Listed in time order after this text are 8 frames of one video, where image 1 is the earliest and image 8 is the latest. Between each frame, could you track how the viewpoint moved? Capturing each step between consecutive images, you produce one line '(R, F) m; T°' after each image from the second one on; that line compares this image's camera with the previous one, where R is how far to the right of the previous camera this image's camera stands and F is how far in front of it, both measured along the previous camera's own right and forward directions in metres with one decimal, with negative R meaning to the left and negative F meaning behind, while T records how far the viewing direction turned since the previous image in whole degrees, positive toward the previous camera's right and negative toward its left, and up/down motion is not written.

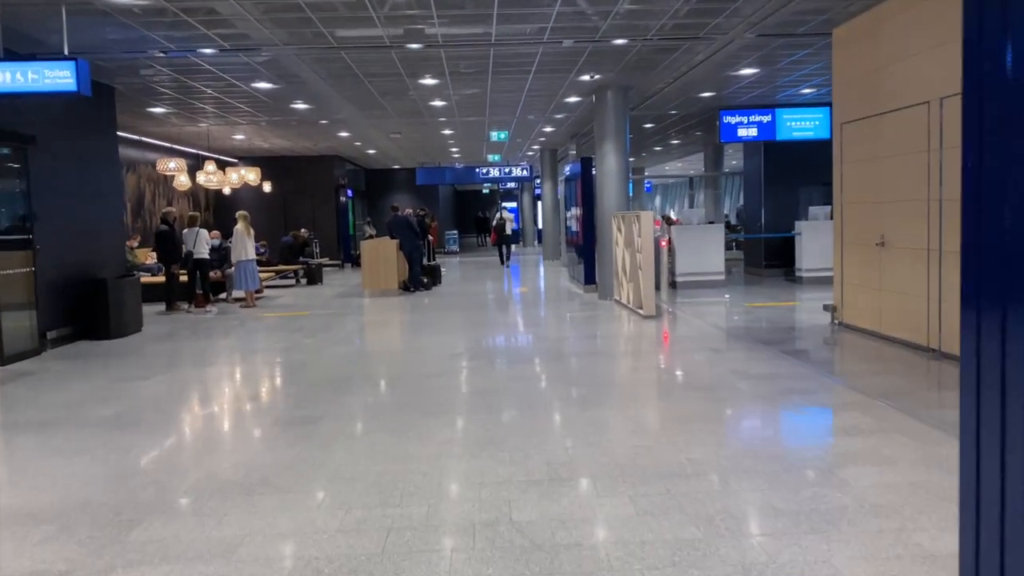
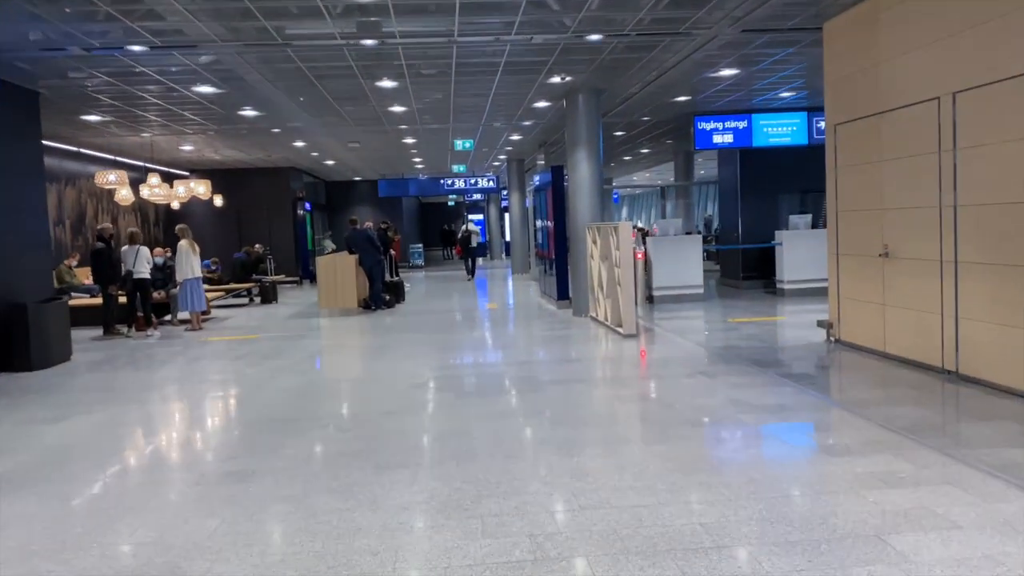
(0.0, +0.8) m; +2°
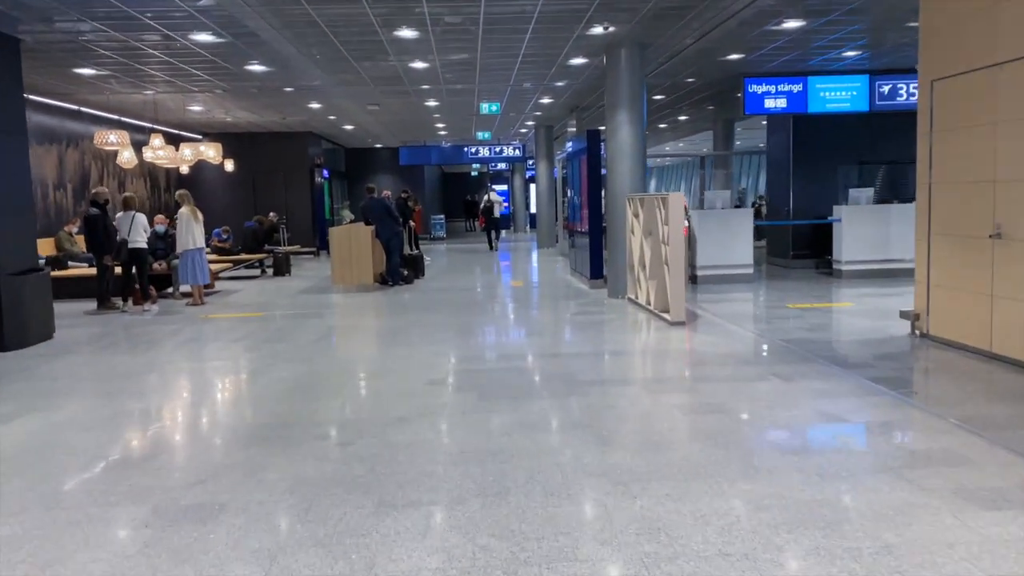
(-0.1, +1.0) m; -2°
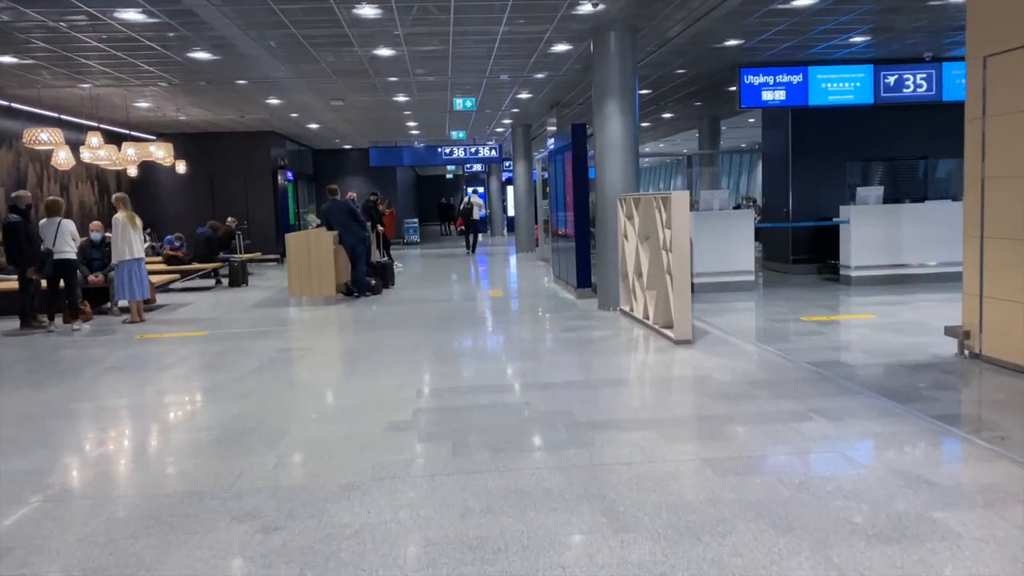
(0.0, +1.1) m; +2°
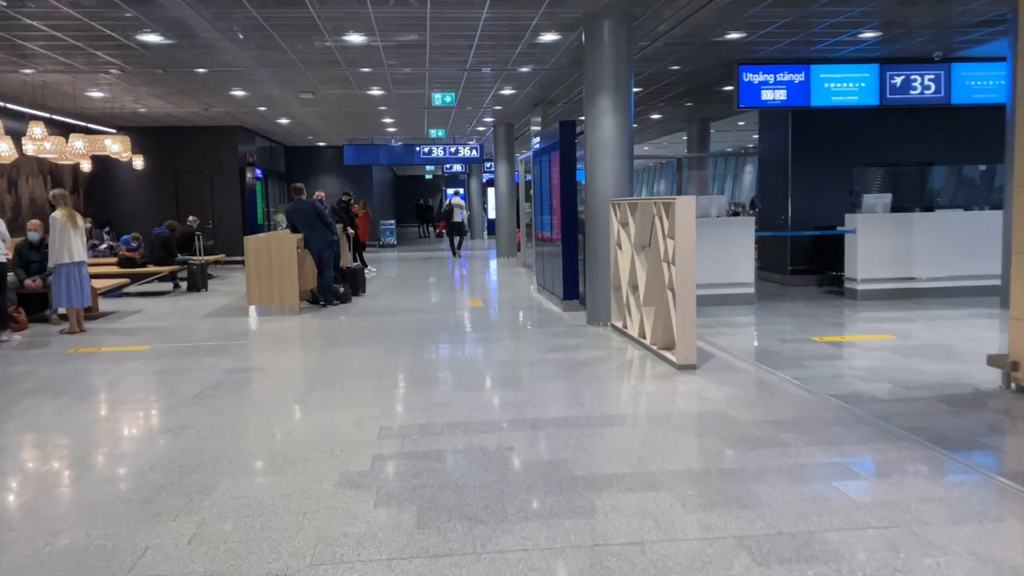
(0.0, +0.8) m; +1°
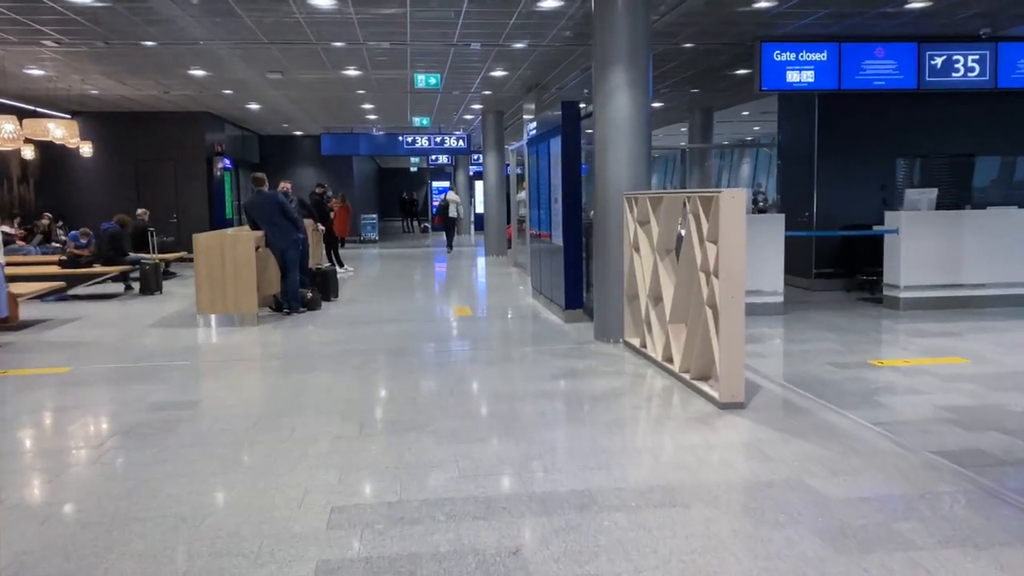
(-0.1, +1.2) m; +1°
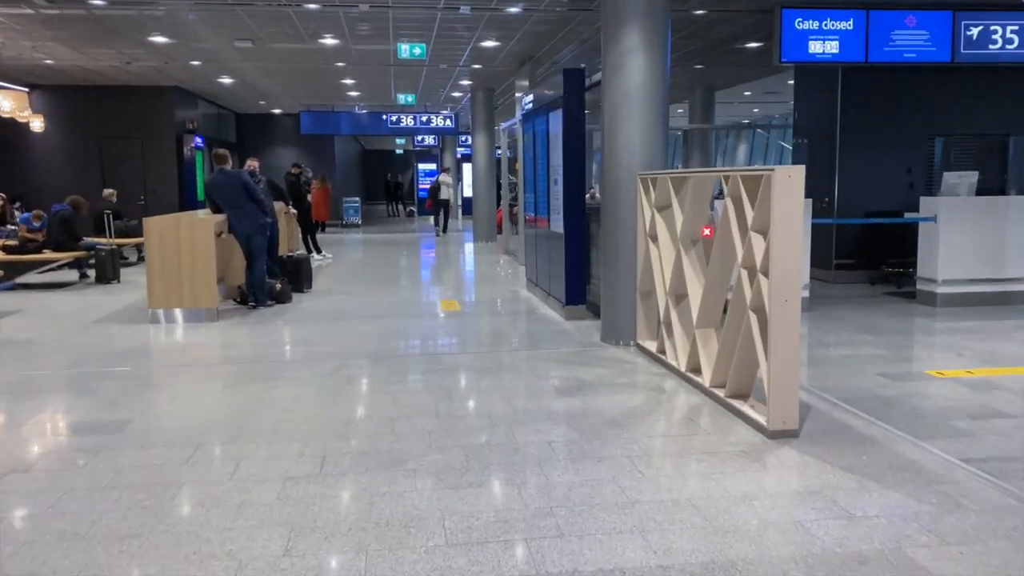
(-0.1, +0.9) m; +1°
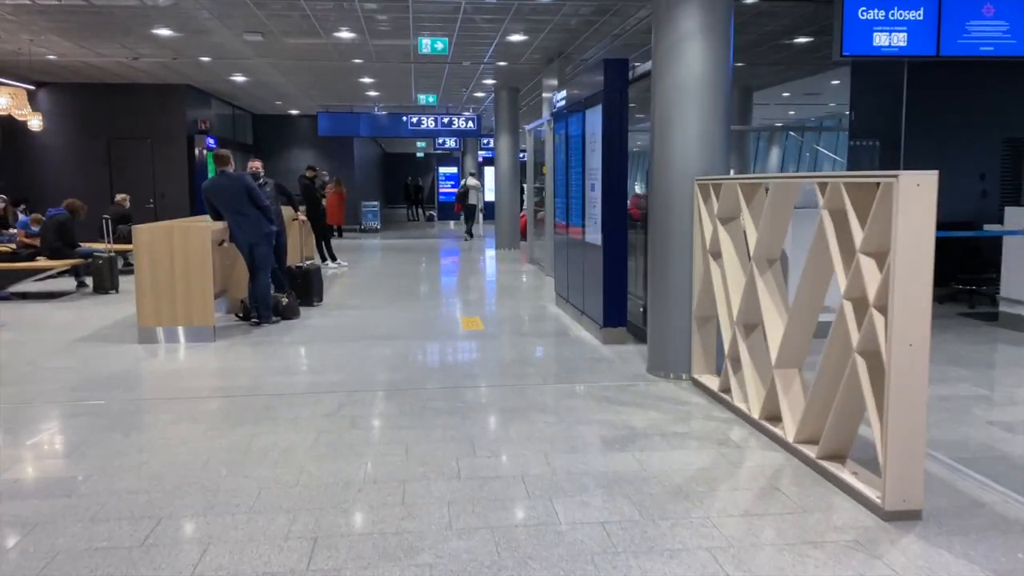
(-0.1, +0.8) m; -1°
